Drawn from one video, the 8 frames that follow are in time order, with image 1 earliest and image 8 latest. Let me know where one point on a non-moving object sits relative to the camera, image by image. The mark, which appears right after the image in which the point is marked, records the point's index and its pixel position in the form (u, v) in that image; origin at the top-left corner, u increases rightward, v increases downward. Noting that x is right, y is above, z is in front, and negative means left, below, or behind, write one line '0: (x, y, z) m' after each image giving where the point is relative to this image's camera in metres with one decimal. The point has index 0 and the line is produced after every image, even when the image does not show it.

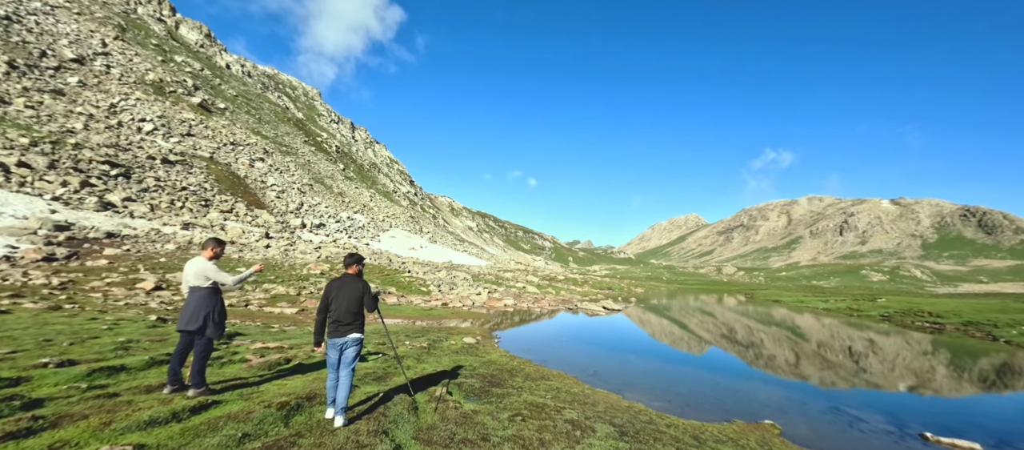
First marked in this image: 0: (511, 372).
0: (0.0, -6.4, +16.4) m
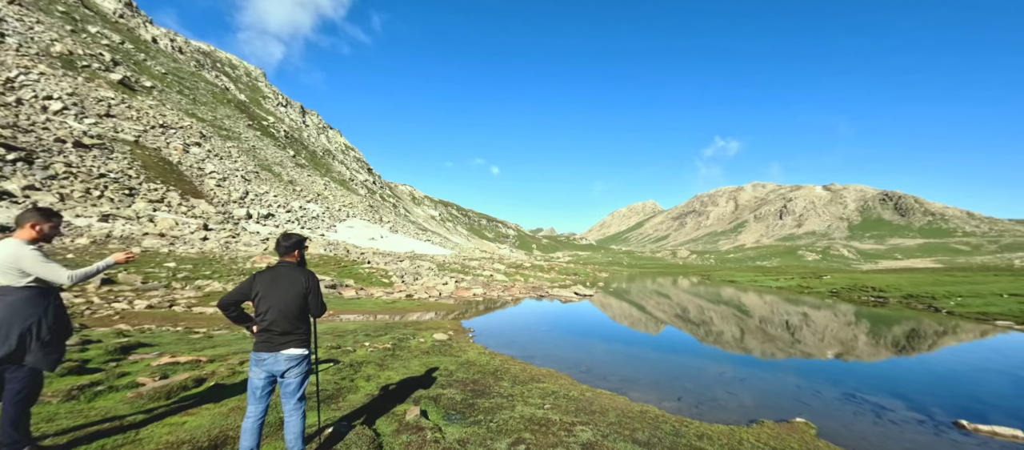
0: (-0.6, -5.5, +13.8) m
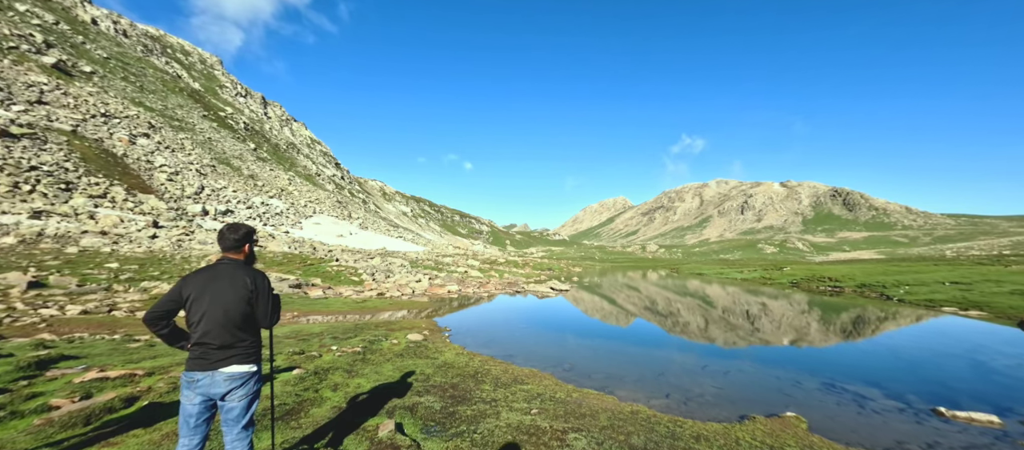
0: (-1.3, -5.2, +12.9) m
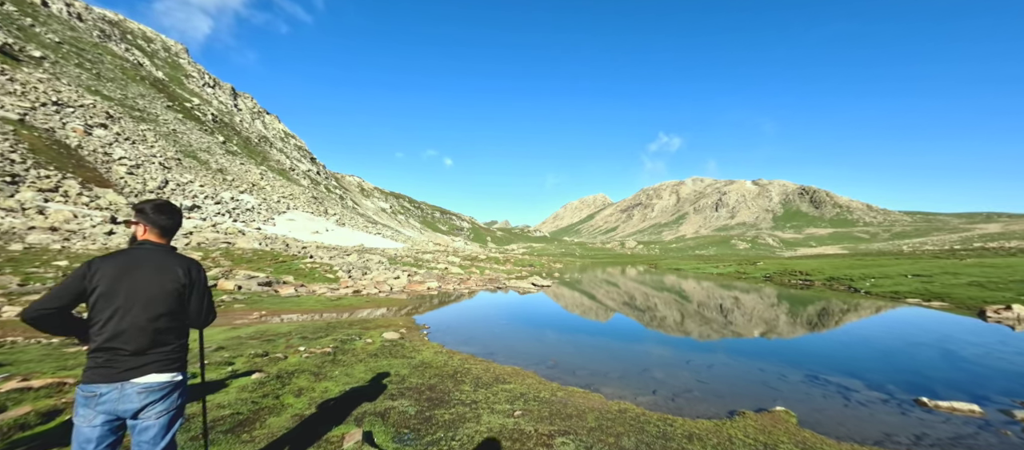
0: (-1.9, -4.9, +12.2) m
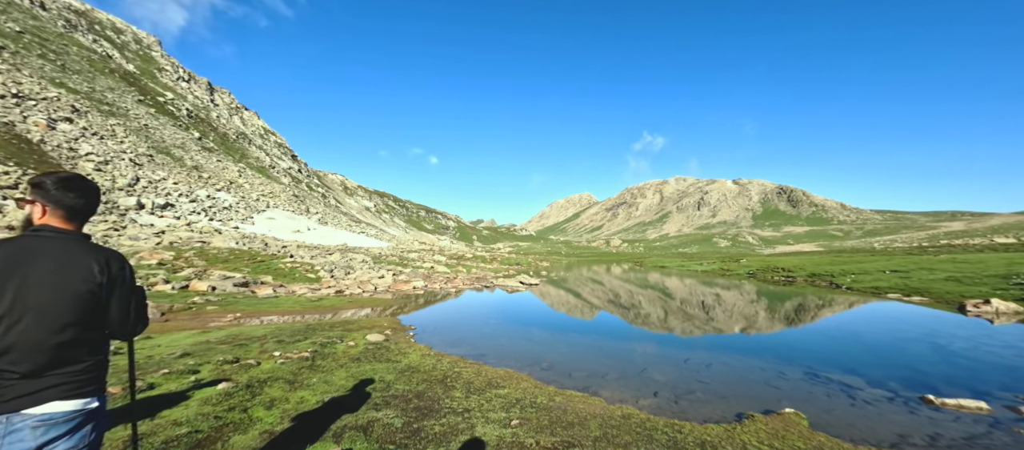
0: (-2.0, -4.7, +11.3) m
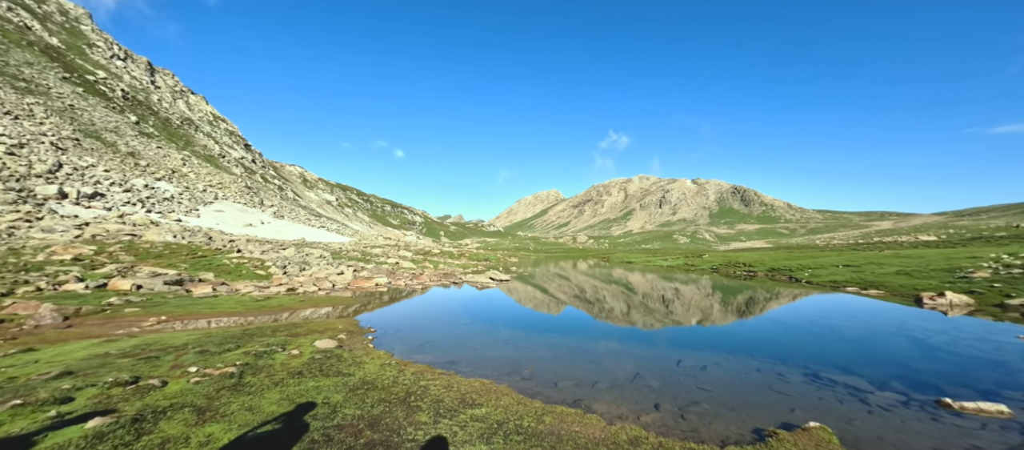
0: (-2.5, -4.3, +9.1) m
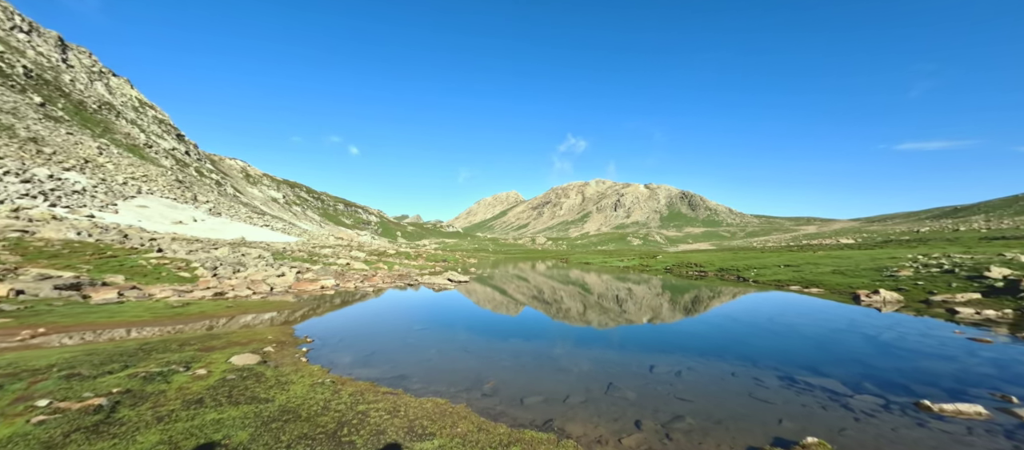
0: (-3.3, -4.0, +7.2) m
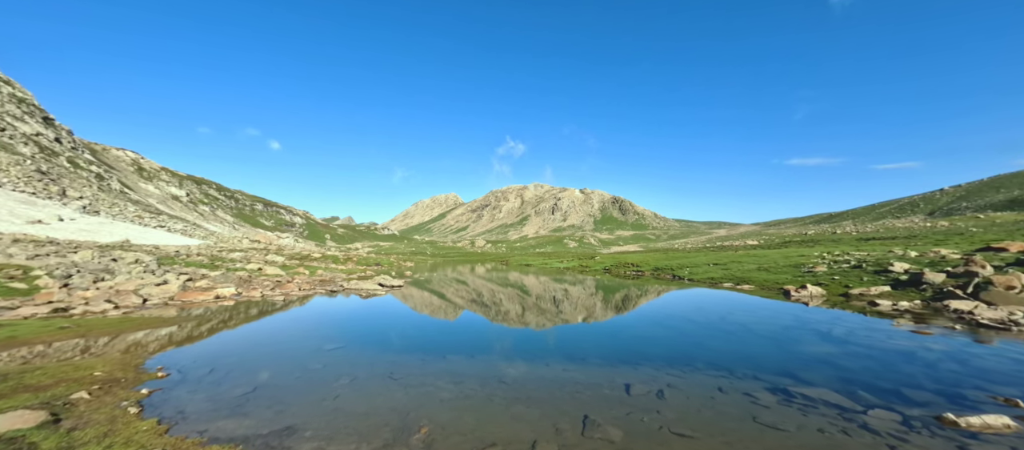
0: (-3.8, -3.6, +3.4) m
